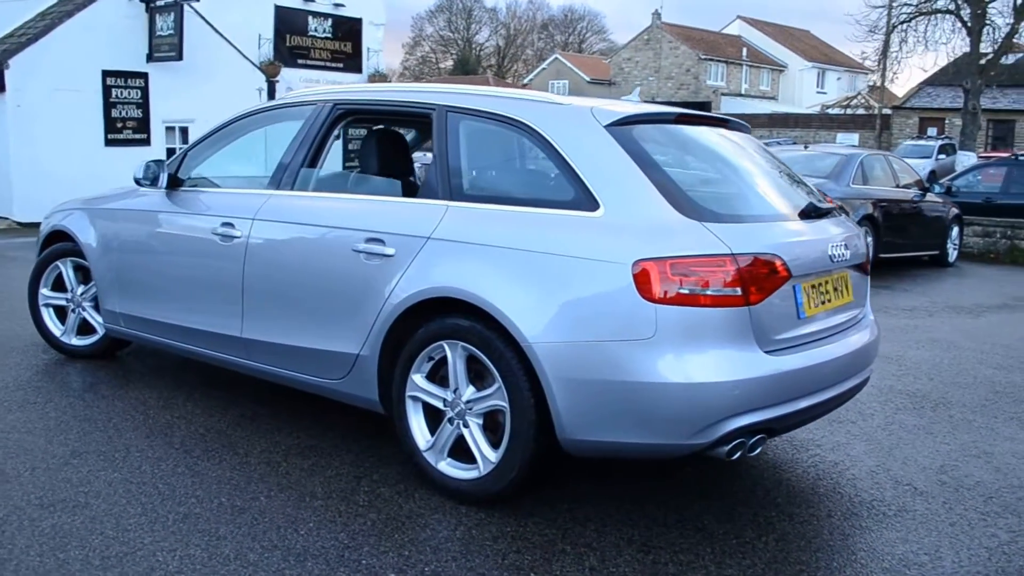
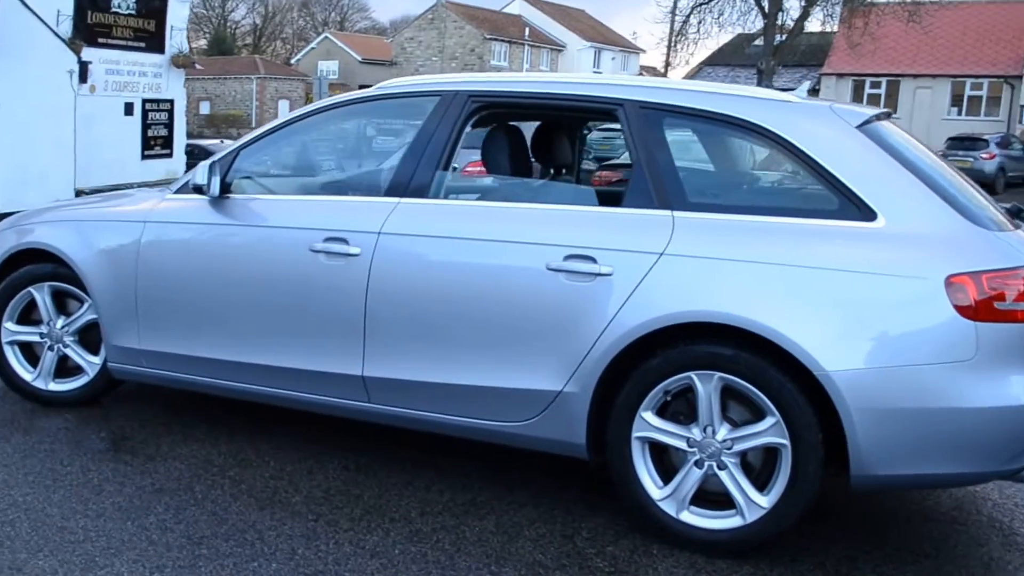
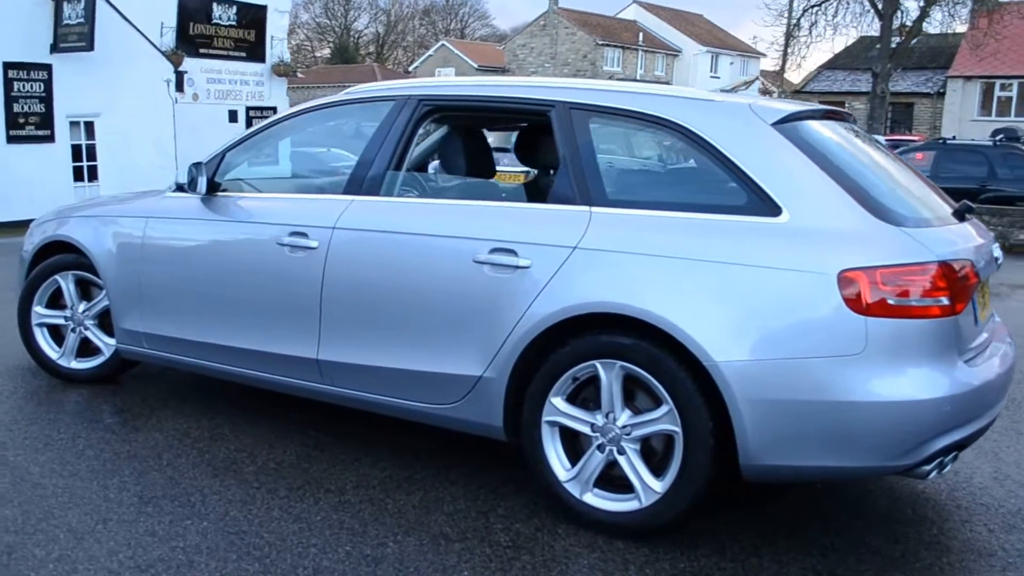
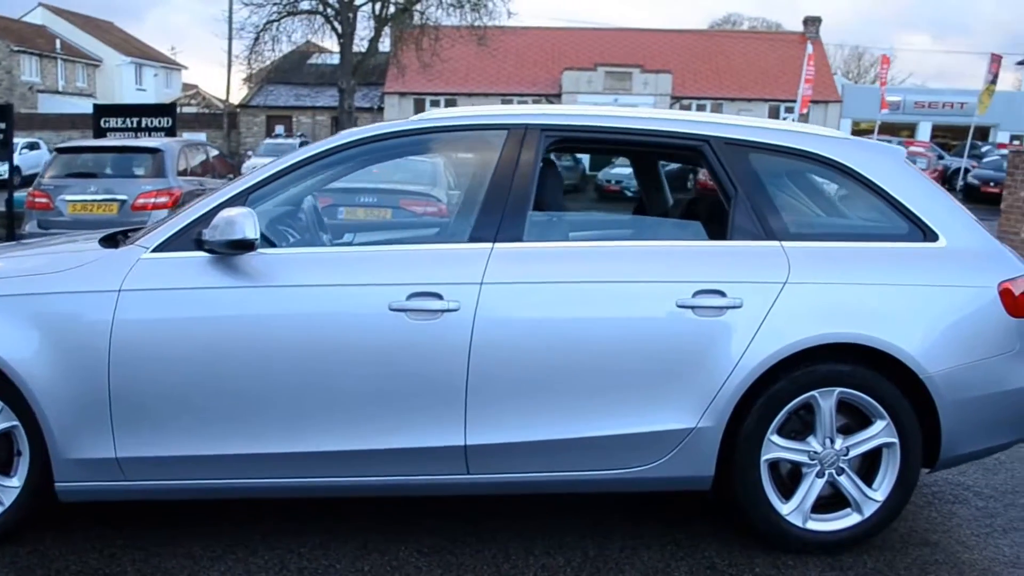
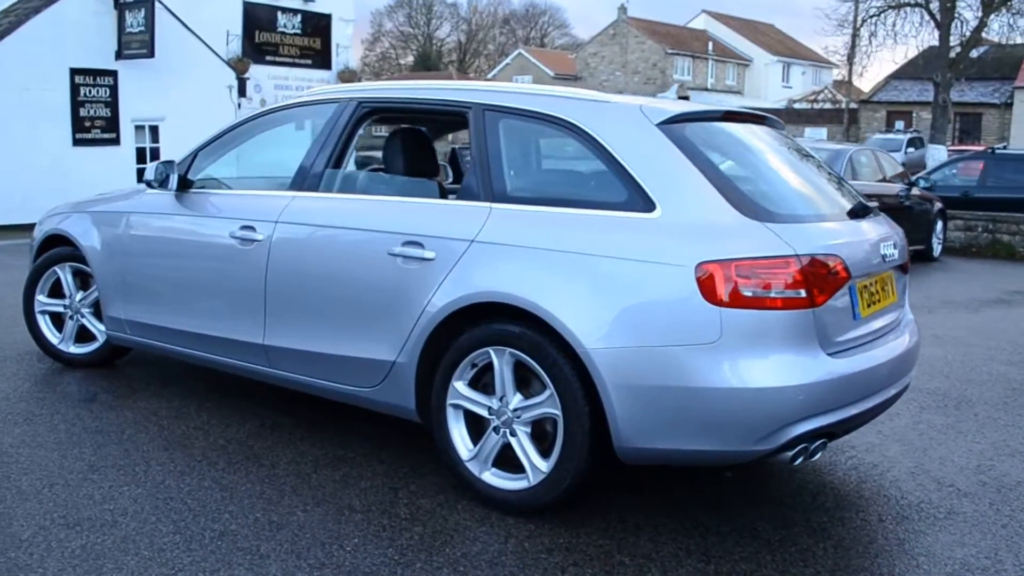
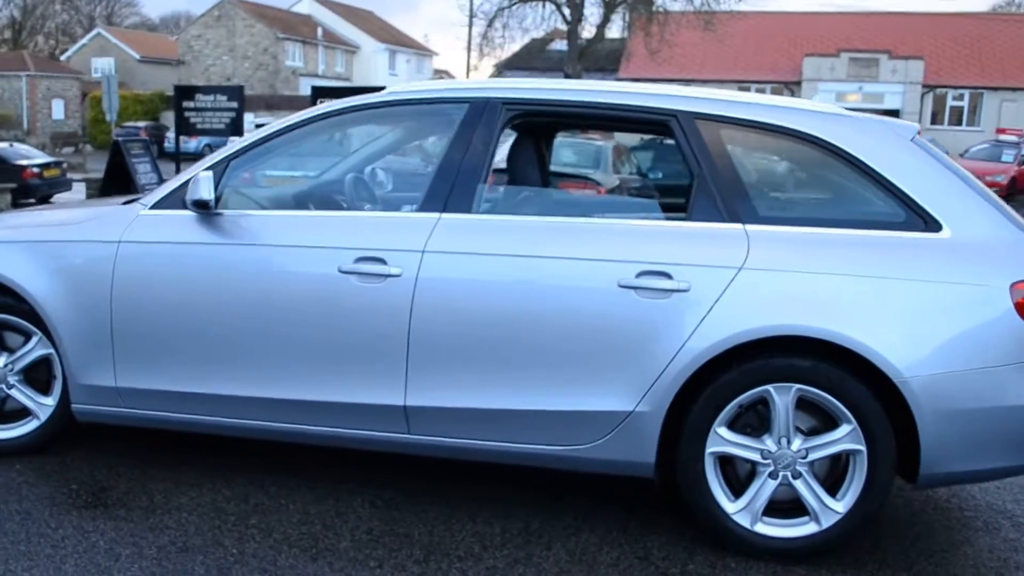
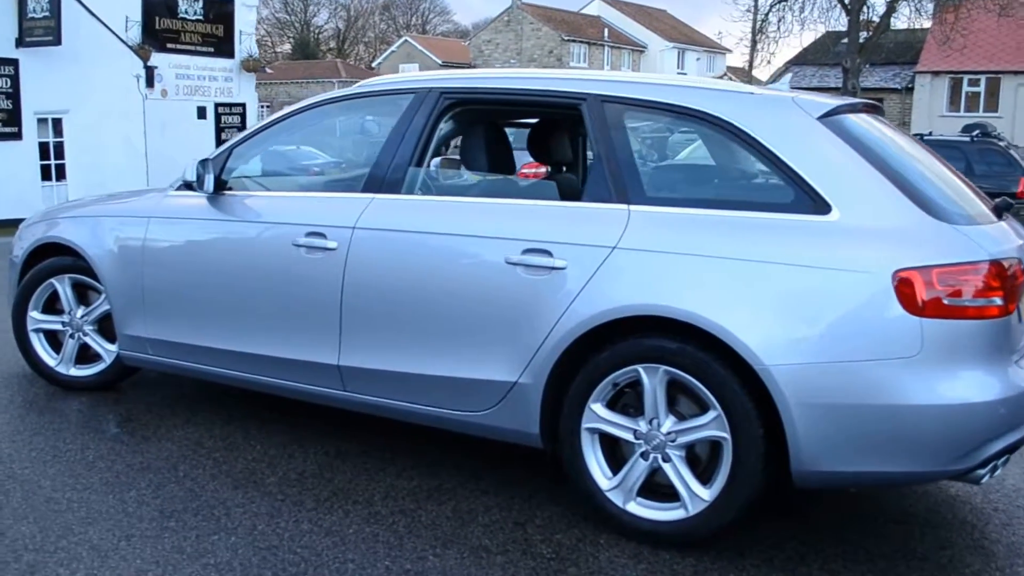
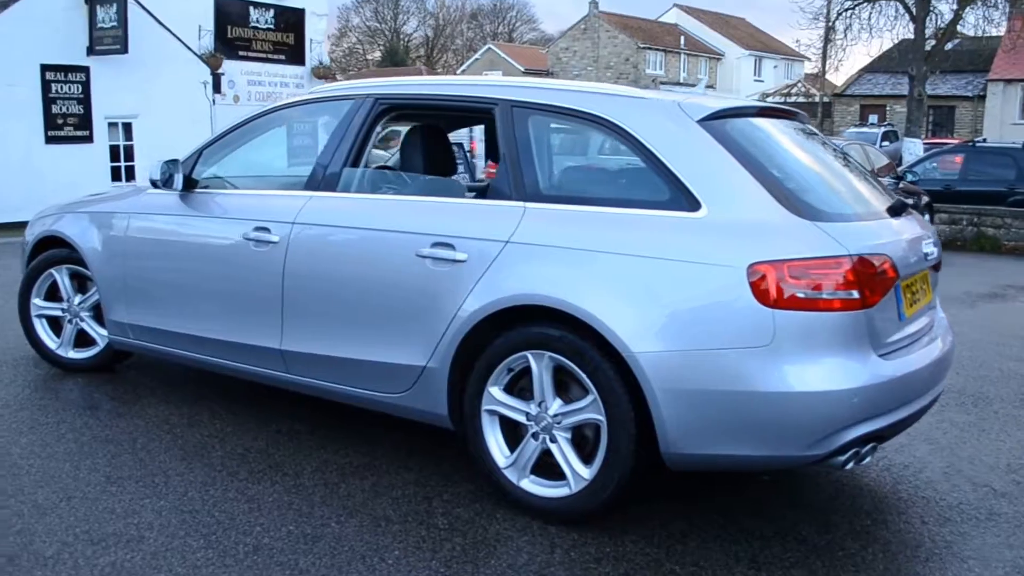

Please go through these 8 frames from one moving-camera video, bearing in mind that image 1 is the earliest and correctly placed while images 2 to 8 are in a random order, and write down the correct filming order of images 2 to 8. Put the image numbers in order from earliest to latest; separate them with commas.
5, 8, 3, 7, 2, 6, 4
